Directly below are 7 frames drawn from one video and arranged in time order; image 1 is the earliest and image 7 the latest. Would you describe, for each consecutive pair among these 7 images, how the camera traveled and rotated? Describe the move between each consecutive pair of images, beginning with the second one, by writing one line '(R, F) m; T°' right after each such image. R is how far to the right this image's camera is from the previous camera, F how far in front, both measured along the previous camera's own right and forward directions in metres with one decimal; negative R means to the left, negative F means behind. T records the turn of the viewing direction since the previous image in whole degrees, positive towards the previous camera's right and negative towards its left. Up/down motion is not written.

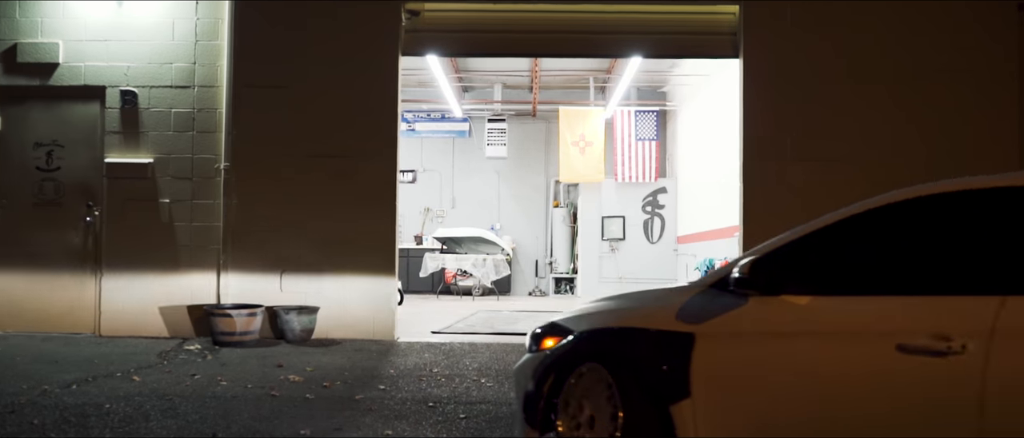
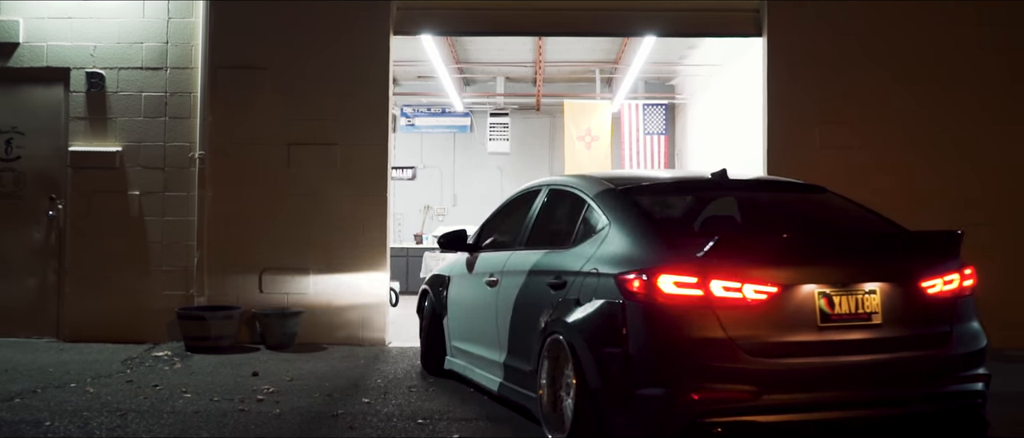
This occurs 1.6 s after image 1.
(0.0, +0.6) m; 0°
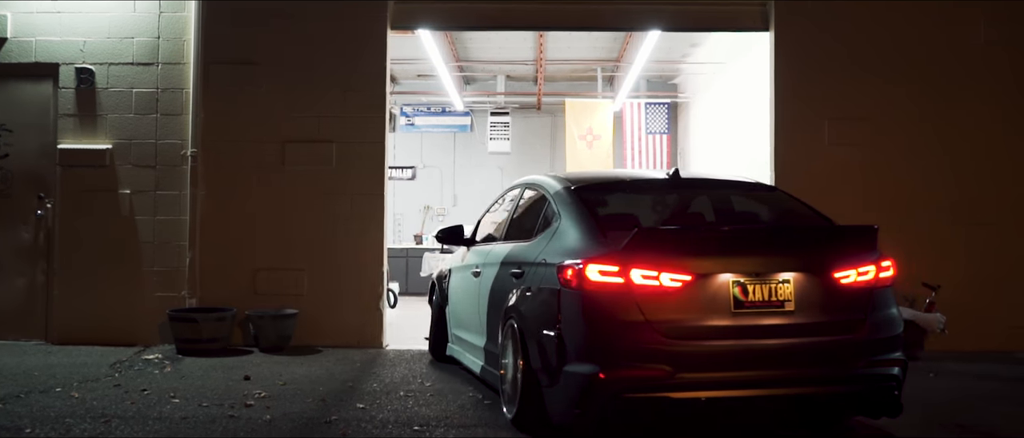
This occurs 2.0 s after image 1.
(0.0, +0.2) m; 0°
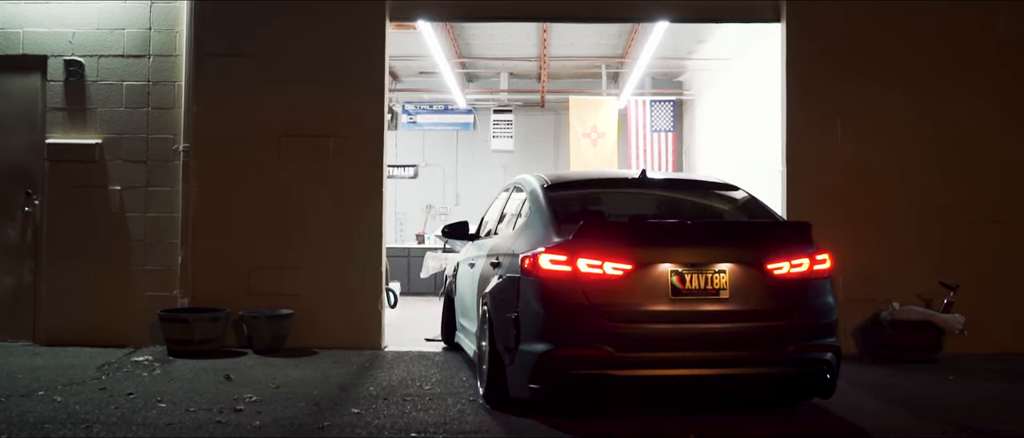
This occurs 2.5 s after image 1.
(0.0, +0.2) m; 0°
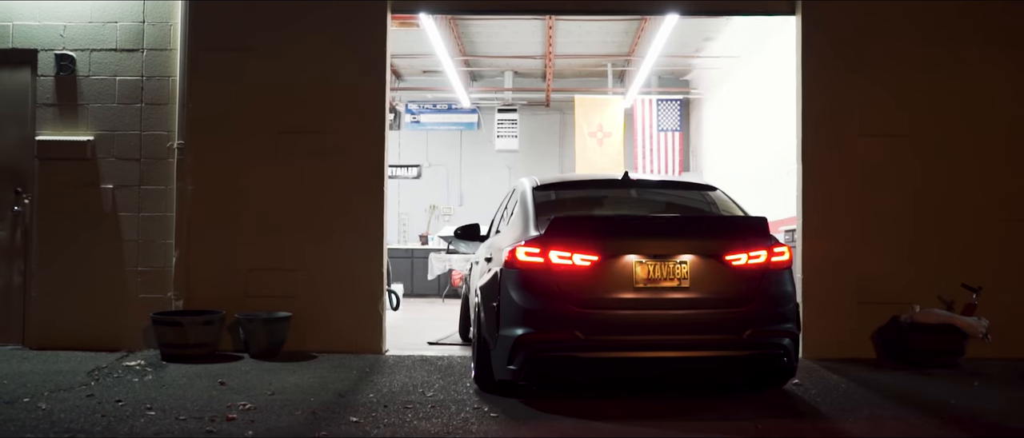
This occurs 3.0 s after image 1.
(0.0, +0.2) m; 0°
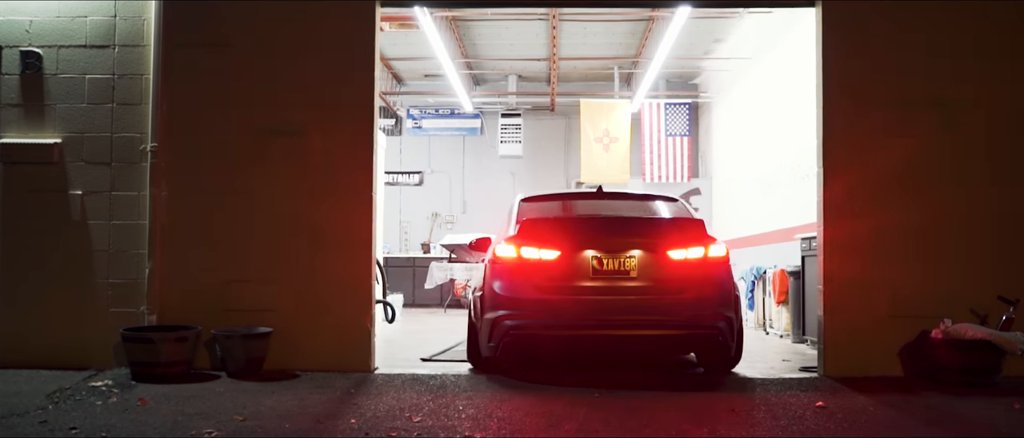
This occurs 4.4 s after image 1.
(+0.1, +0.4) m; -1°
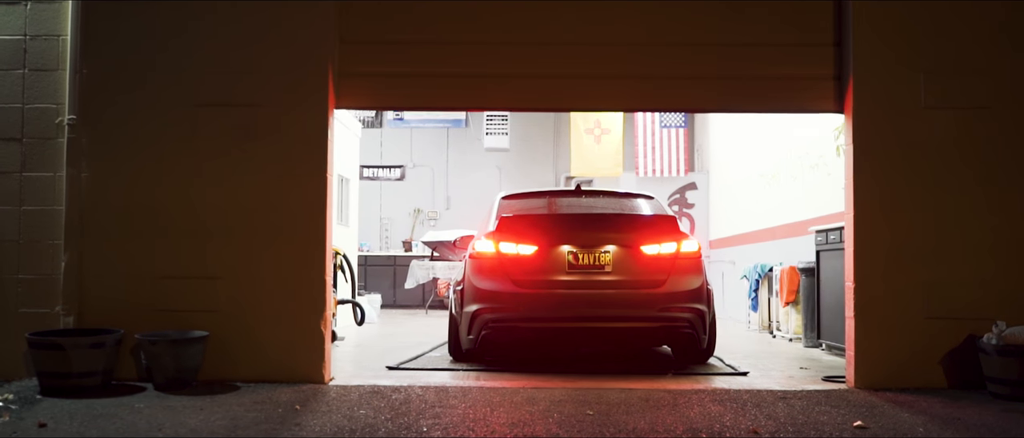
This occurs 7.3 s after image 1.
(+0.1, +0.7) m; +1°
